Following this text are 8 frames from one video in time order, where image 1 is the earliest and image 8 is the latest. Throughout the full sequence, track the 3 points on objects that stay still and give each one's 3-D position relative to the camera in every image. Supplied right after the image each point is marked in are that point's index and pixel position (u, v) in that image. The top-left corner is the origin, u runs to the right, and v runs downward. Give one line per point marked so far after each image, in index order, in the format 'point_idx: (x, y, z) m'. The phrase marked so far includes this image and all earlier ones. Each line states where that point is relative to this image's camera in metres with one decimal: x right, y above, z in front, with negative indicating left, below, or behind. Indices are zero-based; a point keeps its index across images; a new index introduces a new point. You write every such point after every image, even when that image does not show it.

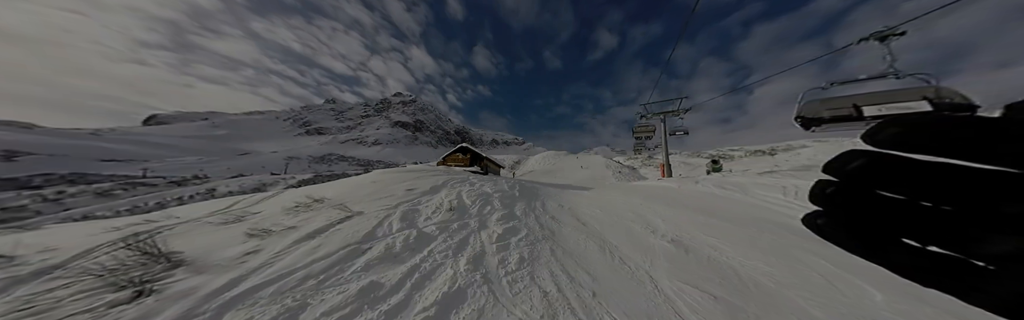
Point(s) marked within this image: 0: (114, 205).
0: (-33.0, -3.7, +13.3) m
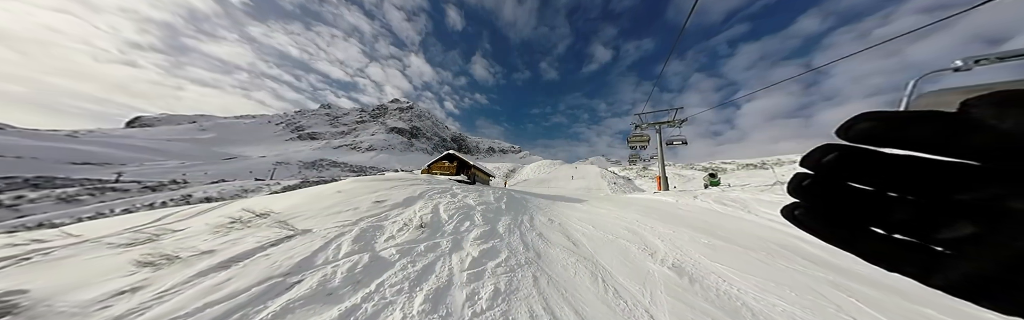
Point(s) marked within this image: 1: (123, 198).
0: (-33.4, -4.0, +12.3) m
1: (-40.4, -4.0, +16.5) m
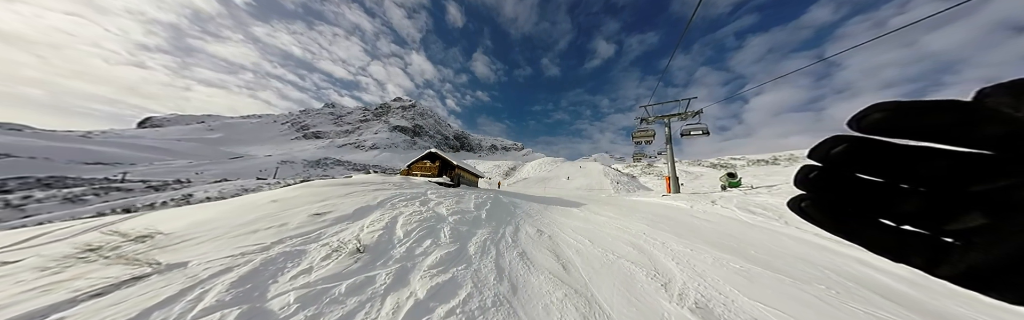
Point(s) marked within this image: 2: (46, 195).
0: (-33.5, -4.0, +12.4) m
1: (-40.4, -4.0, +16.7) m
2: (-50.7, -3.8, +17.4) m
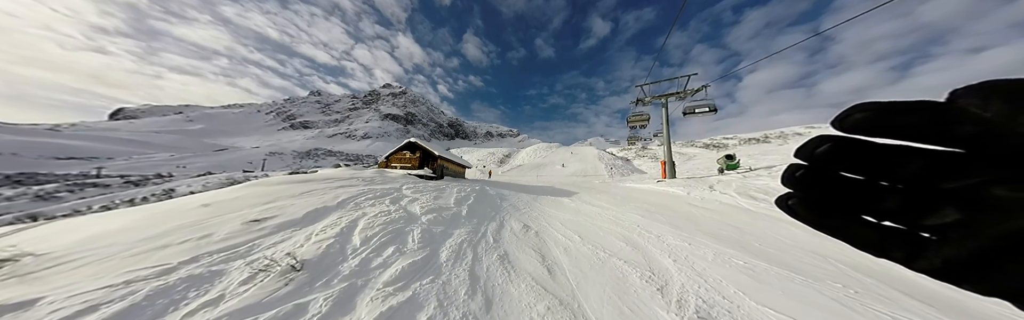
0: (-33.8, -3.7, +11.8) m
1: (-40.8, -3.5, +16.0) m
2: (-51.2, -3.4, +16.5) m
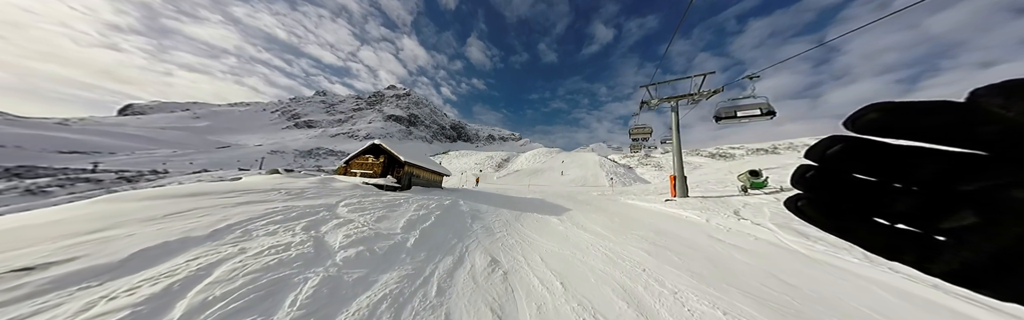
0: (-34.1, -3.2, +11.4) m
1: (-41.1, -3.0, +15.7) m
2: (-51.4, -2.7, +16.2) m
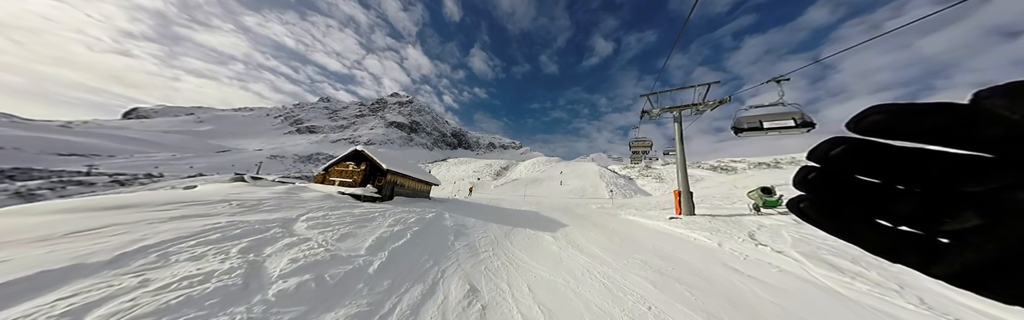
0: (-34.3, -3.4, +11.1) m
1: (-41.3, -3.2, +15.4) m
2: (-51.6, -2.8, +15.9) m
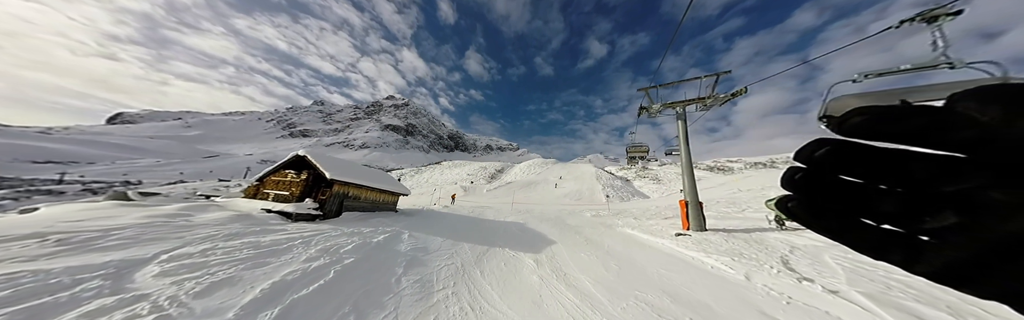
0: (-34.6, -4.0, +10.2) m
1: (-41.7, -3.9, +14.4) m
2: (-52.0, -3.7, +14.8) m
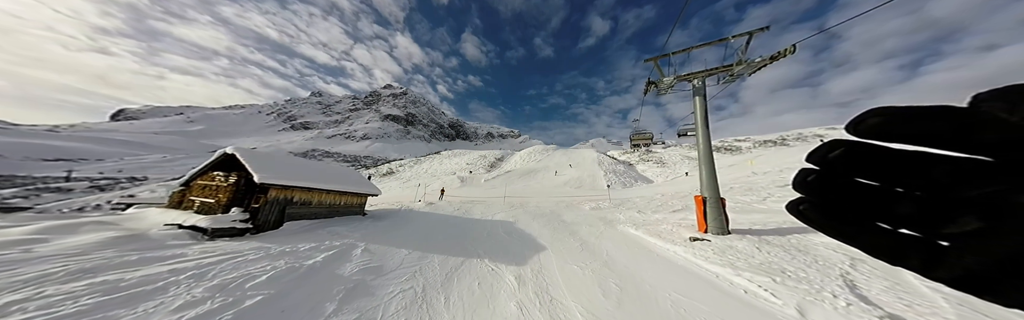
0: (-34.7, -4.0, +10.5) m
1: (-41.7, -3.8, +14.7) m
2: (-52.0, -3.7, +15.2) m
